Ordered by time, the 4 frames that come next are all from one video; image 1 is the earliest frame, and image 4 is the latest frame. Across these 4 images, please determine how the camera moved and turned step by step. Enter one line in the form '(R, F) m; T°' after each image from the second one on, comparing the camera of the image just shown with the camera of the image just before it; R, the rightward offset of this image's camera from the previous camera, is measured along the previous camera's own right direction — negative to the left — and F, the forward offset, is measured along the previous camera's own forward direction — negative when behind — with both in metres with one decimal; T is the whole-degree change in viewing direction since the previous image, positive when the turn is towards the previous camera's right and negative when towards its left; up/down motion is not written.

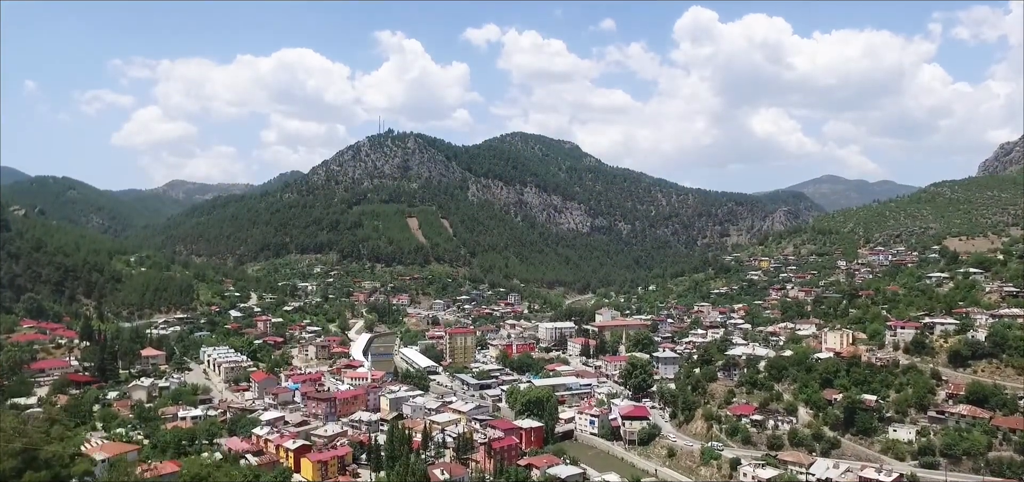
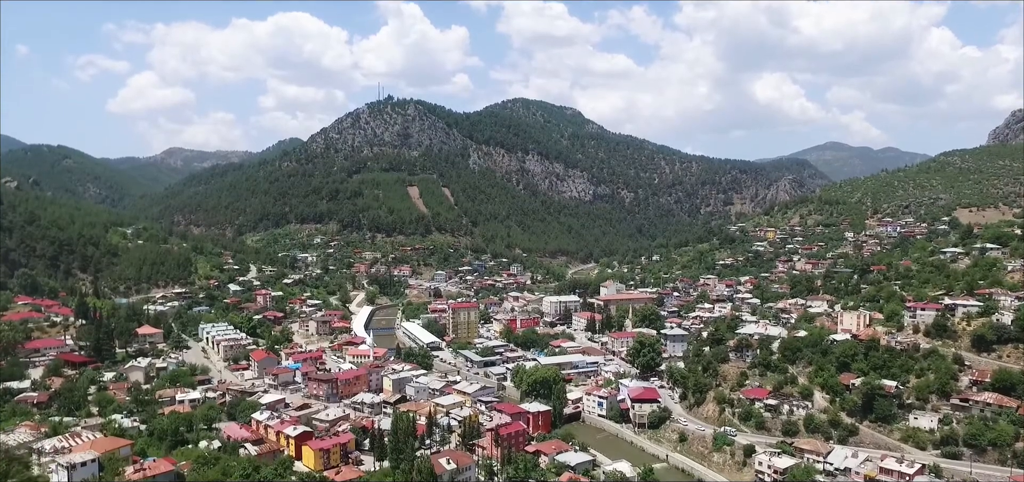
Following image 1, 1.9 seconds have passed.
(-0.2, +1.0) m; 0°
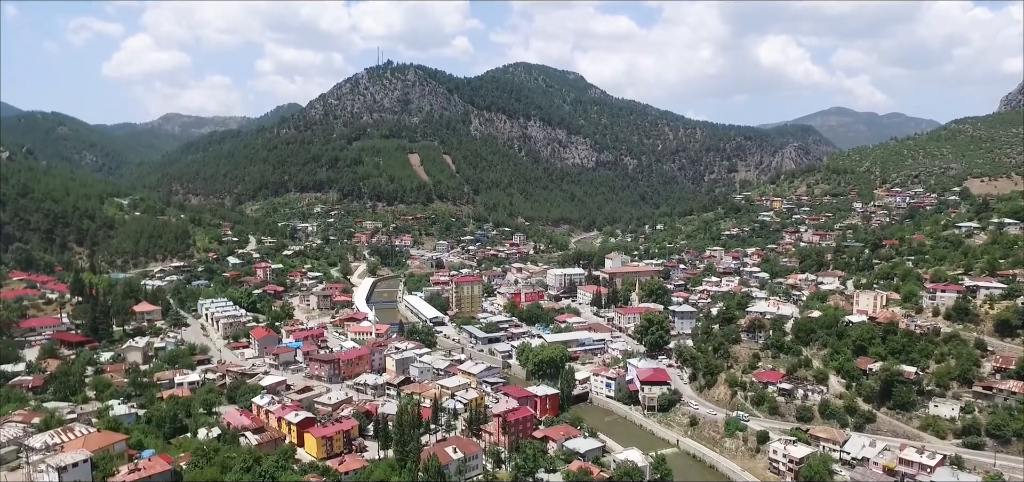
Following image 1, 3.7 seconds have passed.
(-0.2, +0.8) m; 0°
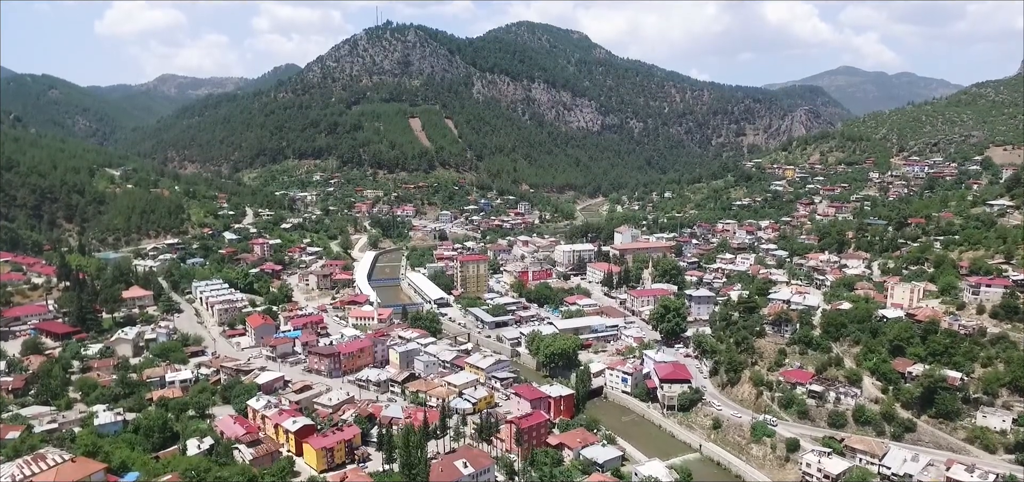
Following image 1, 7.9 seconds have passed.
(-0.3, +1.7) m; 0°
